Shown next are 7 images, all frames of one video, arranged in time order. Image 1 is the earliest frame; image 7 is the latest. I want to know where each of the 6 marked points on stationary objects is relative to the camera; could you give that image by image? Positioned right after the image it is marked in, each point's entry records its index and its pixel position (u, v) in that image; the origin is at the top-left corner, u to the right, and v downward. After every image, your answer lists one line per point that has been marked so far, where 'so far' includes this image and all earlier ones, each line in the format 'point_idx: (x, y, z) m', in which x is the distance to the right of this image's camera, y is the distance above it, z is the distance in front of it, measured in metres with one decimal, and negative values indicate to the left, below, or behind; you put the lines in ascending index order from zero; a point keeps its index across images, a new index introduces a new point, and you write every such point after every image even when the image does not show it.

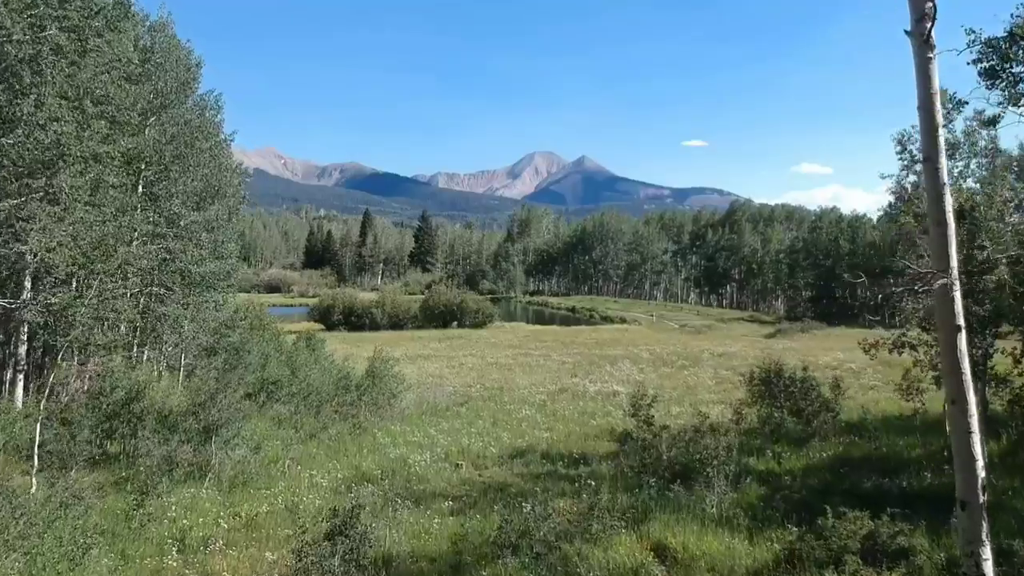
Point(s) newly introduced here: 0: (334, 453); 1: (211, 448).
0: (-3.0, -2.8, +15.5) m
1: (-4.7, -2.5, +14.2) m
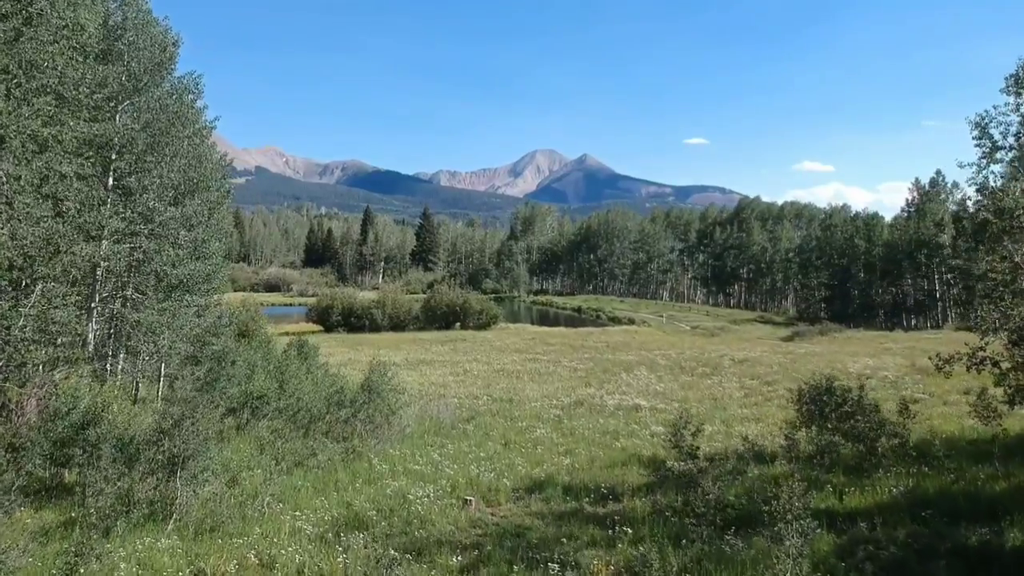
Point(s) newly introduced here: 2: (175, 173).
0: (-2.8, -2.9, +13.4) m
1: (-4.4, -2.6, +12.1) m
2: (-7.1, +2.4, +19.2) m
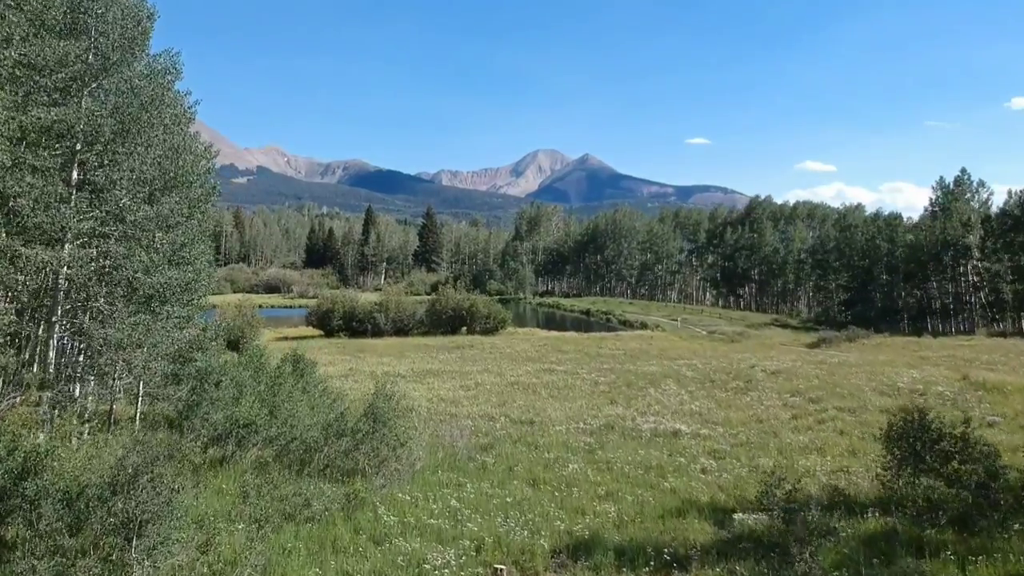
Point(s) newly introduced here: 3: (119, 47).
0: (-2.3, -3.1, +10.9) m
1: (-4.0, -2.8, +9.5) m
2: (-6.6, +2.2, +16.7) m
3: (-7.1, +4.4, +16.6) m
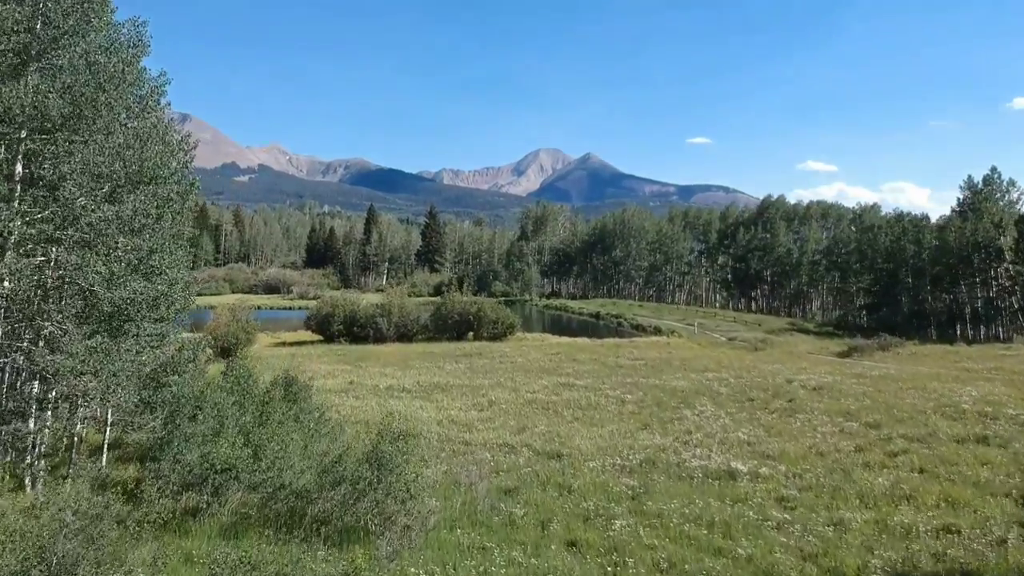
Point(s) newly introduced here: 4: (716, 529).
0: (-1.8, -3.4, +8.2) m
1: (-3.5, -3.0, +6.8) m
2: (-6.2, +2.0, +14.0) m
3: (-6.6, +4.1, +13.9) m
4: (+2.8, -3.3, +12.6) m
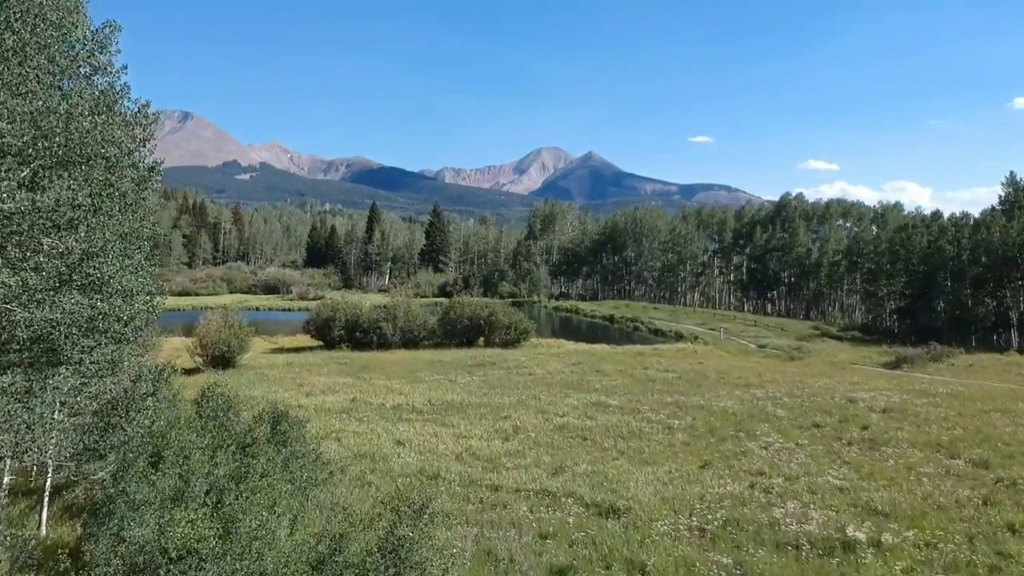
0: (-1.2, -3.6, +4.5) m
1: (-2.8, -3.2, +3.2) m
2: (-5.4, +1.8, +10.3) m
3: (-5.9, +3.9, +10.2) m
4: (+3.5, -3.5, +9.0) m
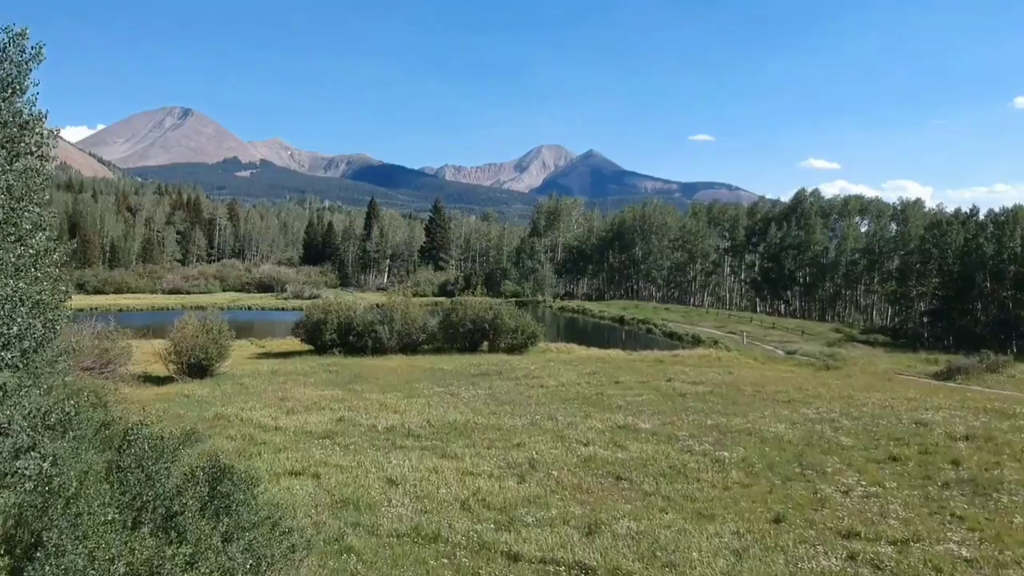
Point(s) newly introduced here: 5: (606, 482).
0: (-0.8, -3.7, +0.6) m
1: (-2.5, -3.4, -0.7) m
2: (-5.1, +1.7, +6.4) m
3: (-5.6, +3.8, +6.3) m
4: (+3.9, -3.7, +5.1) m
5: (+1.8, -3.6, +17.1) m
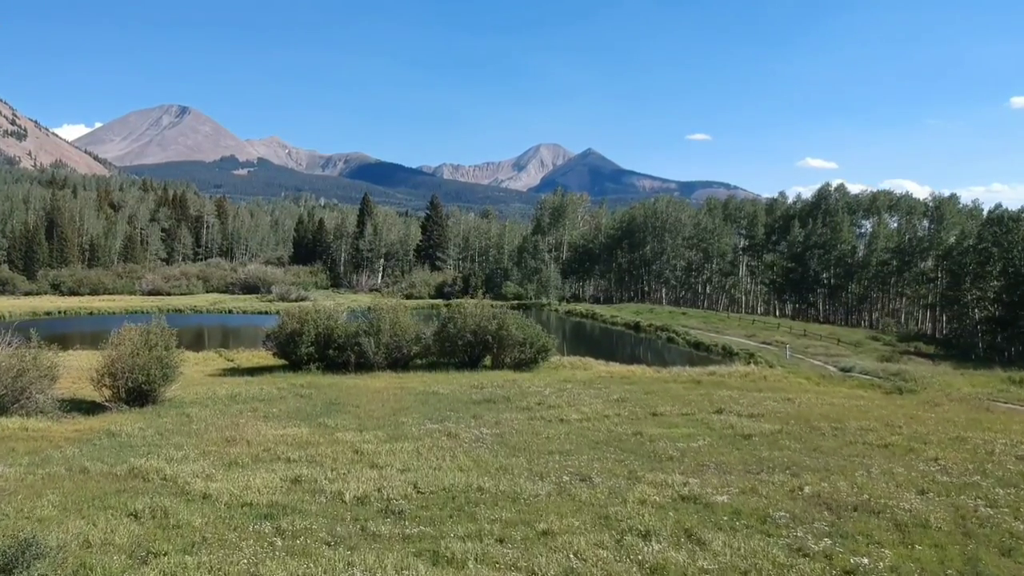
0: (-0.4, -4.0, -6.1) m
1: (-2.1, -3.7, -7.4) m
2: (-4.7, +1.4, -0.3) m
3: (-5.1, +3.5, -0.4) m
4: (+4.3, -4.0, -1.6) m
5: (+2.1, -3.9, +10.4) m
